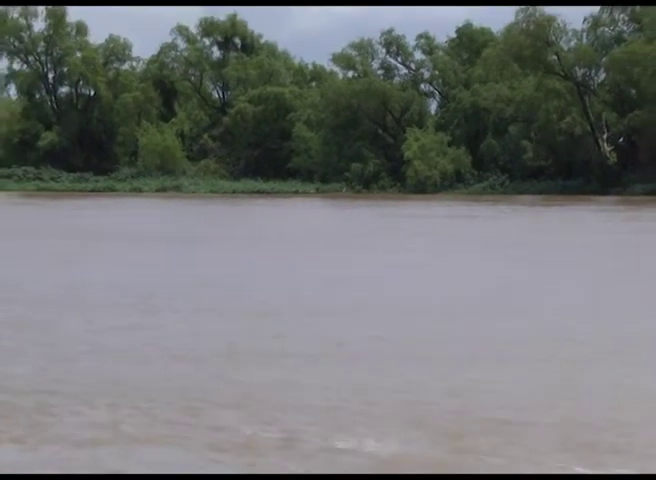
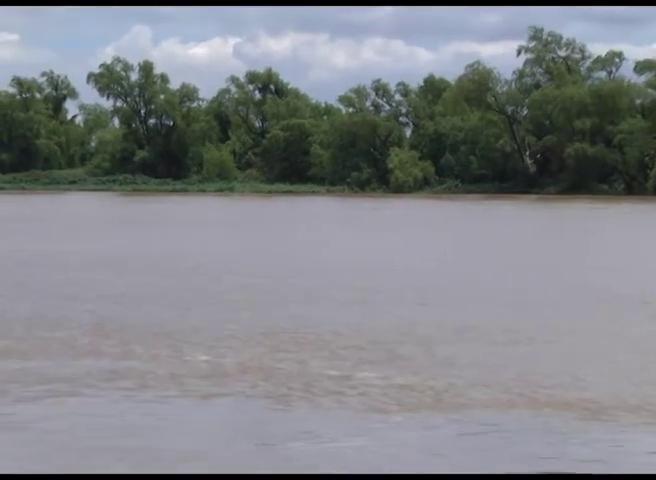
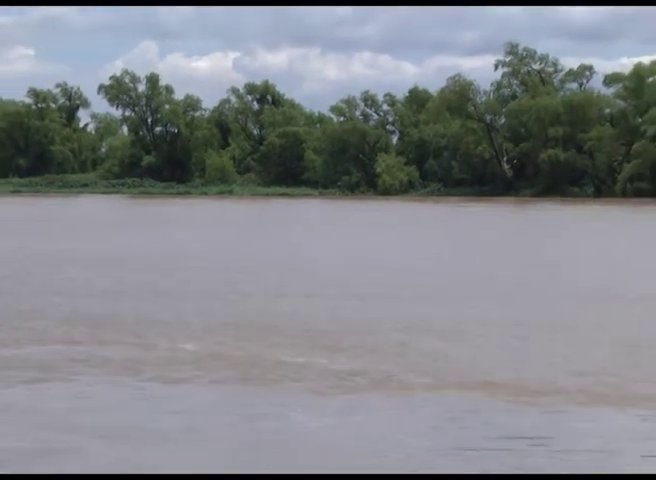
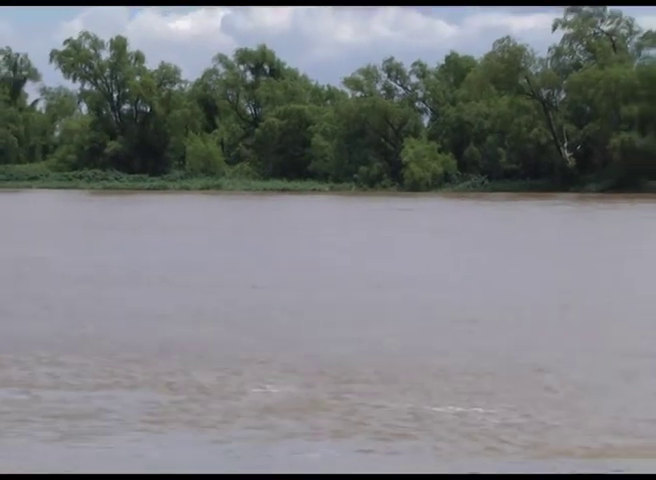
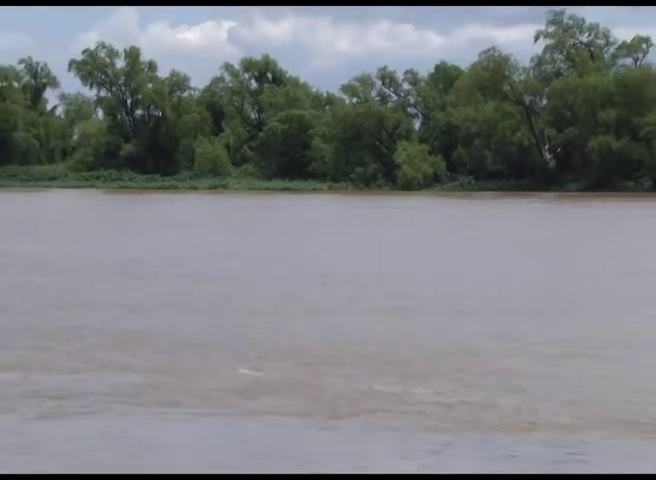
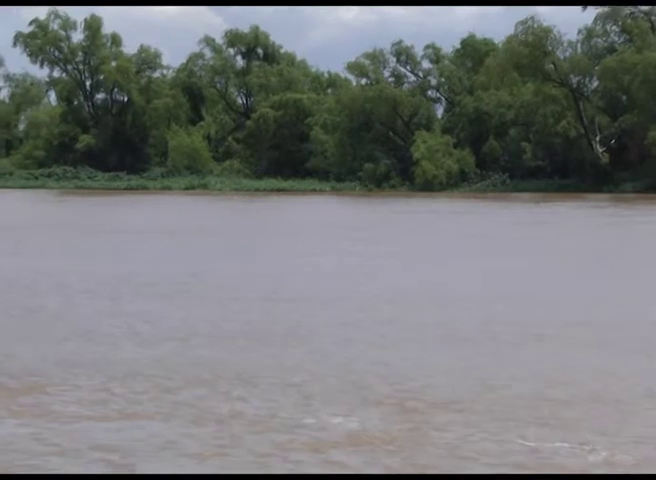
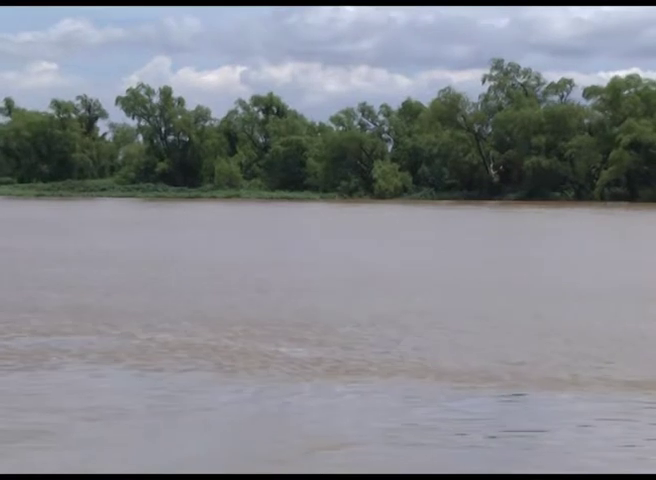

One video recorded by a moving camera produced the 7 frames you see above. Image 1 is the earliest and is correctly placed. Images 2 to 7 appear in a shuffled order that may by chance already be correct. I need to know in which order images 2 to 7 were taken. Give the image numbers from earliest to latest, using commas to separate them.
6, 4, 5, 2, 3, 7
